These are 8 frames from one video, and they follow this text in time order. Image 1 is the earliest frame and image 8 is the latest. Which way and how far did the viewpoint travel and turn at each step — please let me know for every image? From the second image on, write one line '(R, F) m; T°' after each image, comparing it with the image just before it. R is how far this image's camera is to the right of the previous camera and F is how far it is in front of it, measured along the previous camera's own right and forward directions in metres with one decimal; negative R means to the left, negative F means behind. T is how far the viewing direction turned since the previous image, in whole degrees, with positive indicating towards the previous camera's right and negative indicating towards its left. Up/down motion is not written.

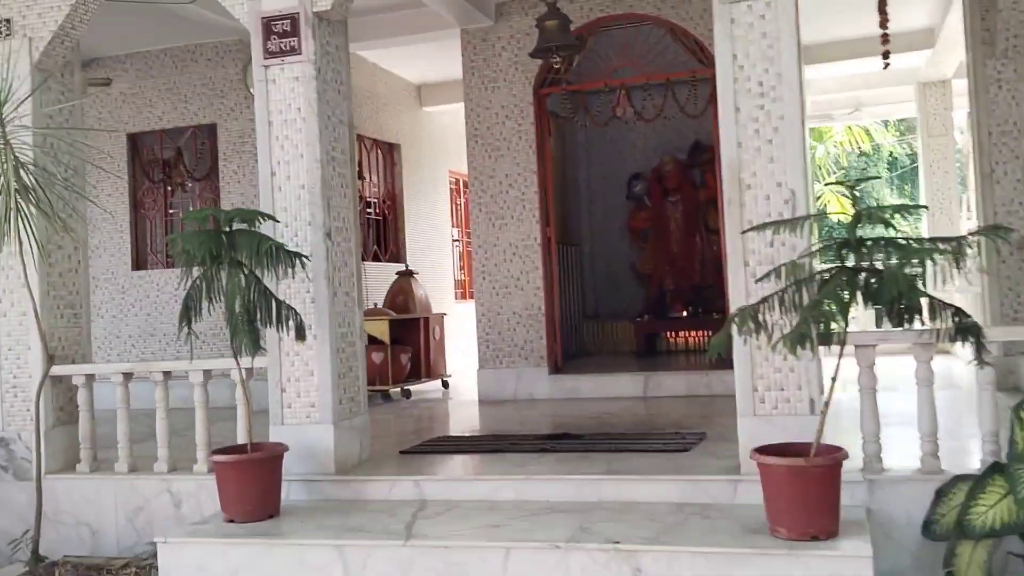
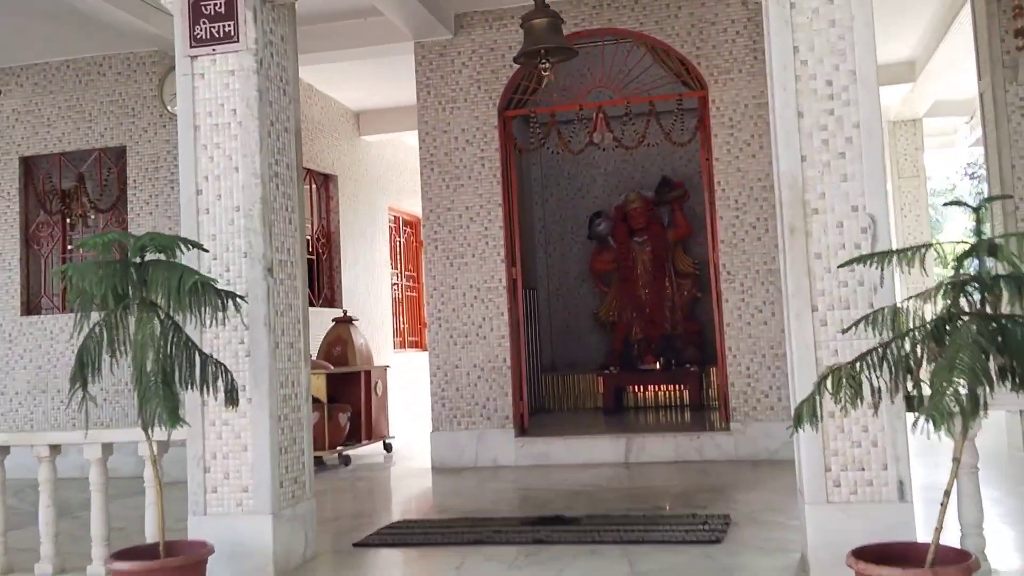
(-0.2, +0.8) m; +5°
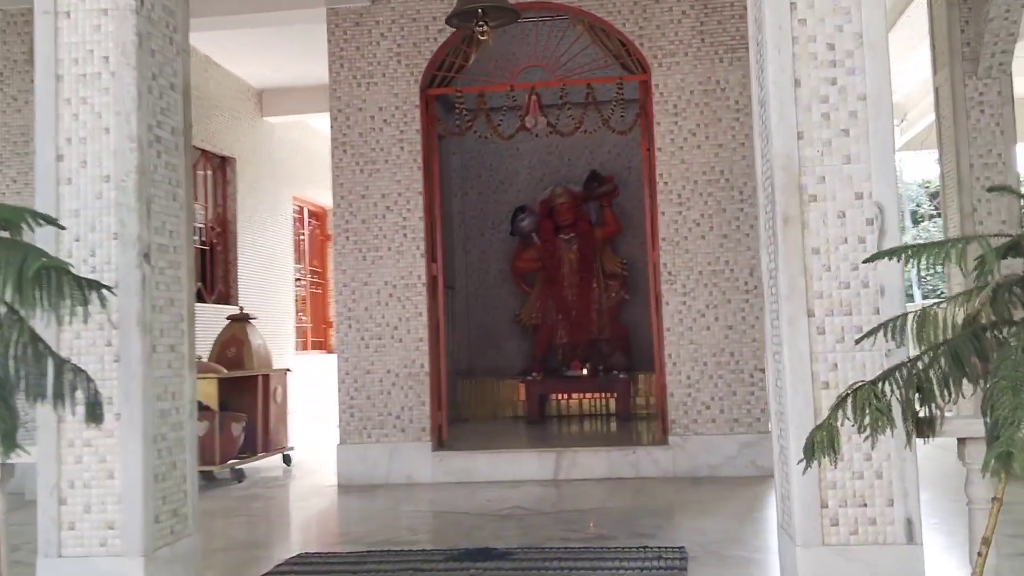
(-0.1, +0.5) m; +6°
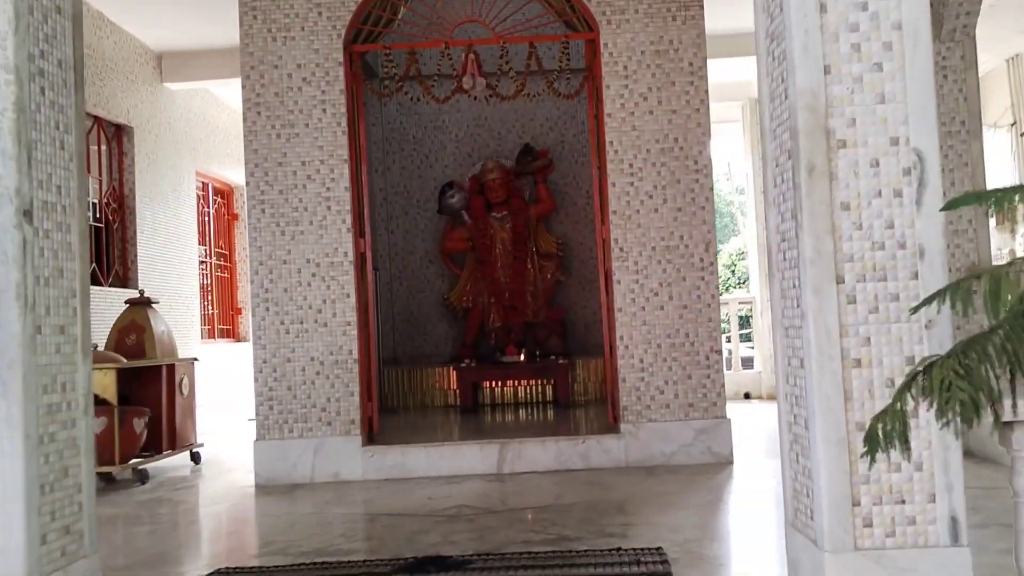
(-0.1, +0.4) m; +6°
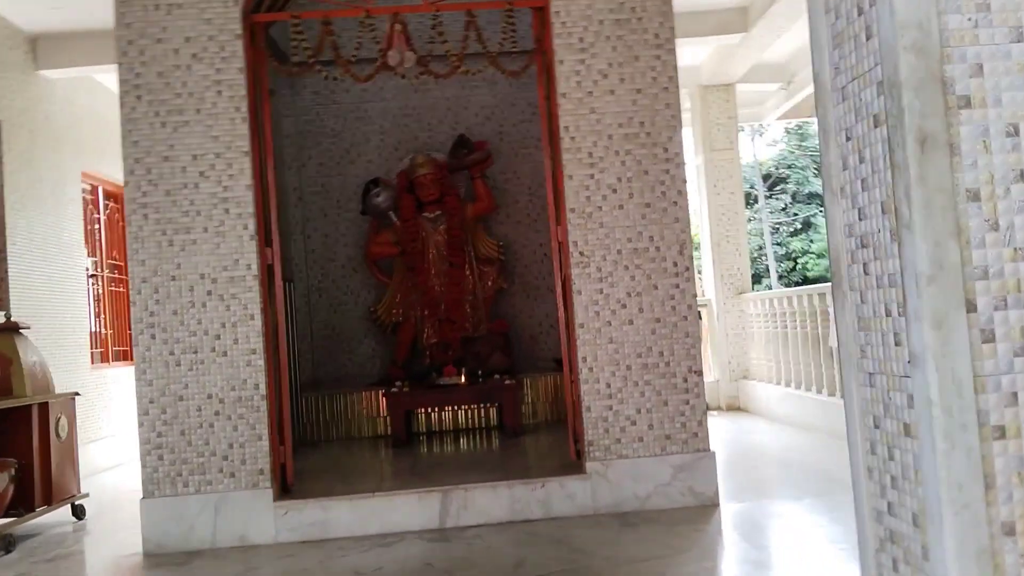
(0.0, +0.7) m; +4°
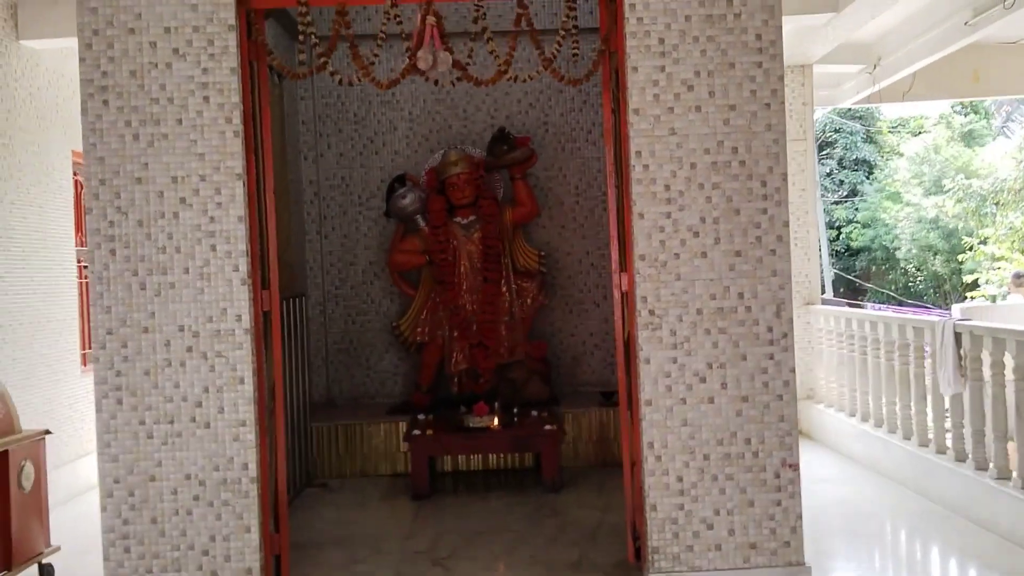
(-0.1, +0.7) m; -2°
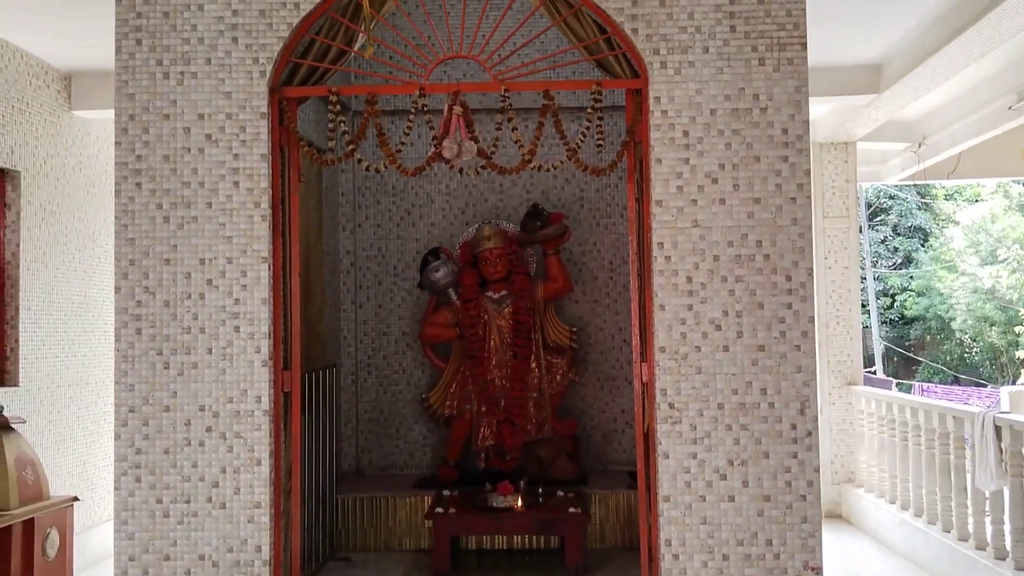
(+0.1, 0.0) m; -3°
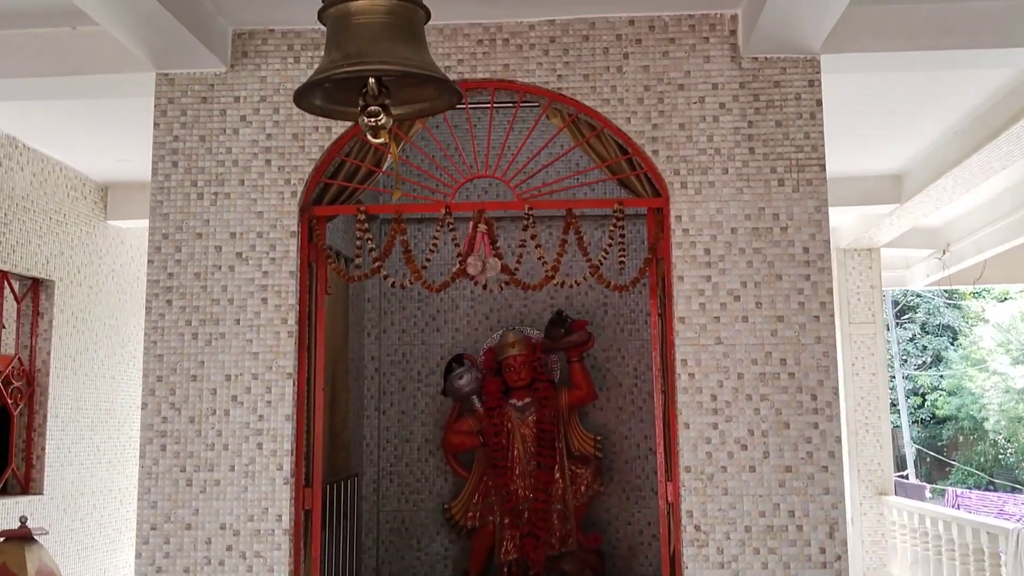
(0.0, 0.0) m; -1°
